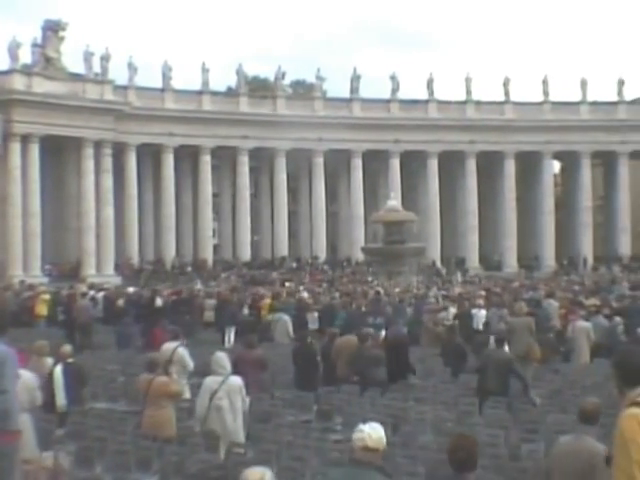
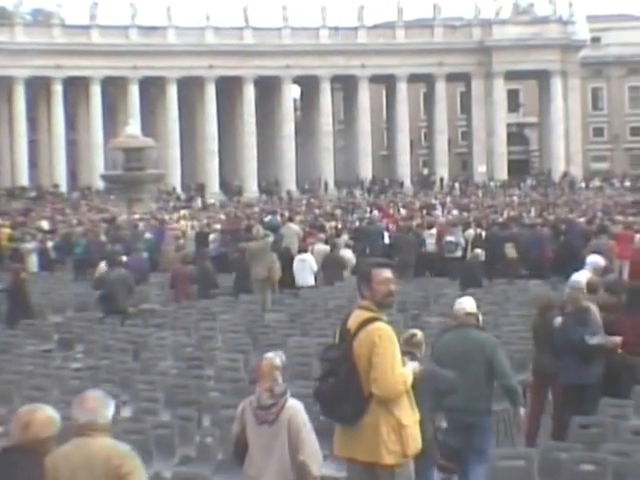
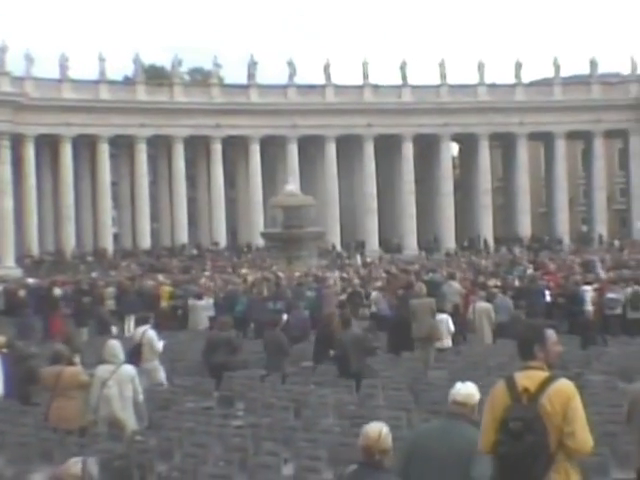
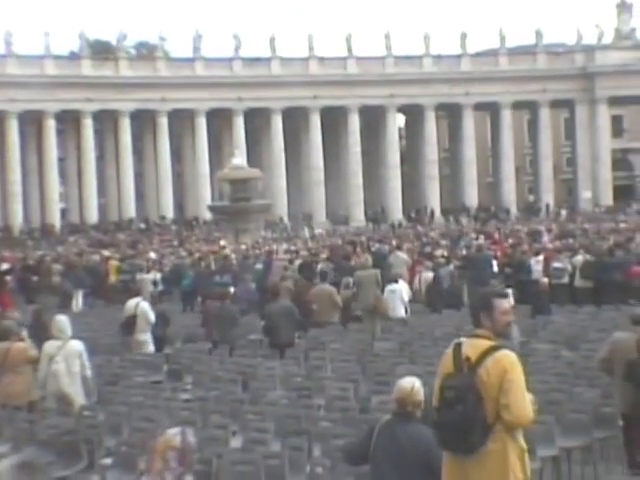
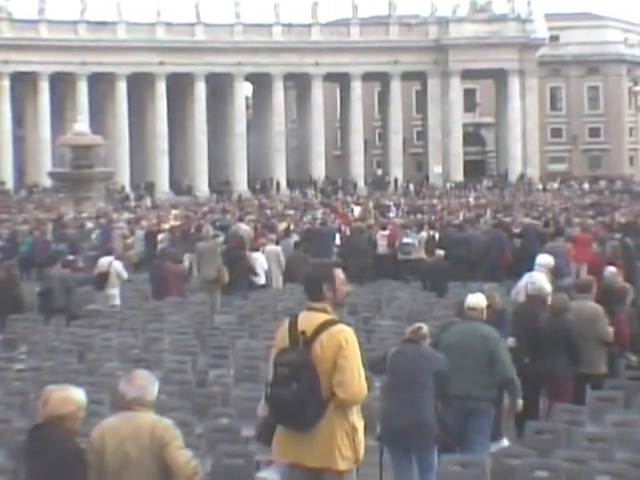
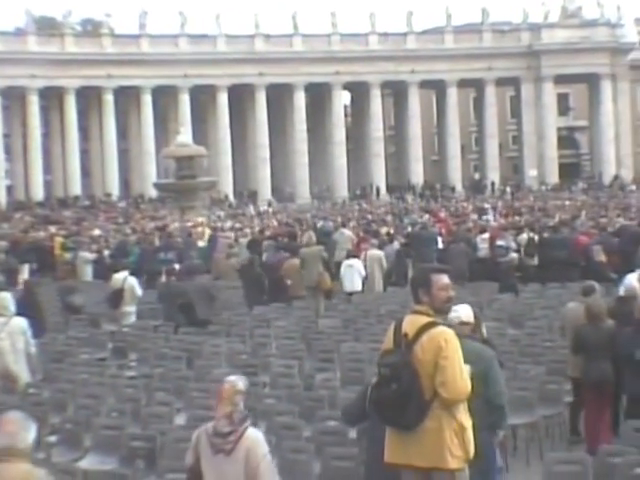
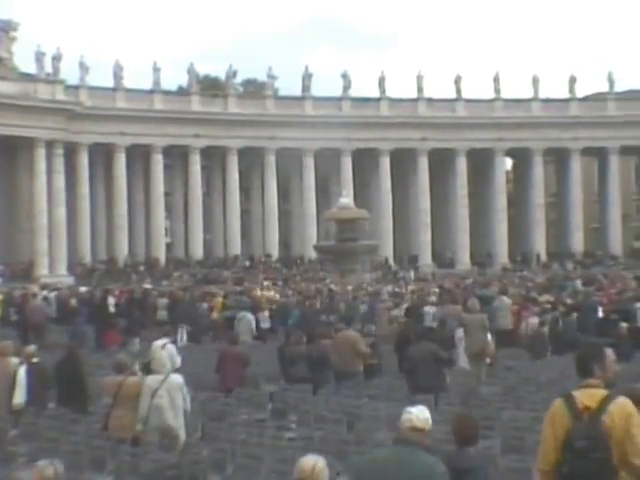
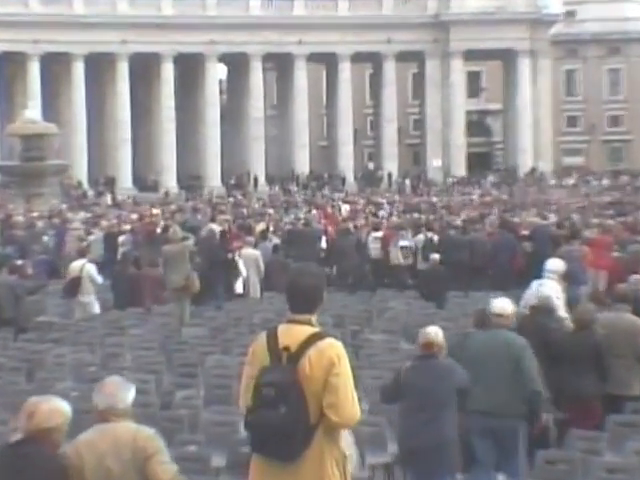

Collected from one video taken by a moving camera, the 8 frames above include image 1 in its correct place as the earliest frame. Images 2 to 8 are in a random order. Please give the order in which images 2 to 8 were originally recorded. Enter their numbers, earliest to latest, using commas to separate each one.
7, 3, 4, 6, 2, 5, 8
